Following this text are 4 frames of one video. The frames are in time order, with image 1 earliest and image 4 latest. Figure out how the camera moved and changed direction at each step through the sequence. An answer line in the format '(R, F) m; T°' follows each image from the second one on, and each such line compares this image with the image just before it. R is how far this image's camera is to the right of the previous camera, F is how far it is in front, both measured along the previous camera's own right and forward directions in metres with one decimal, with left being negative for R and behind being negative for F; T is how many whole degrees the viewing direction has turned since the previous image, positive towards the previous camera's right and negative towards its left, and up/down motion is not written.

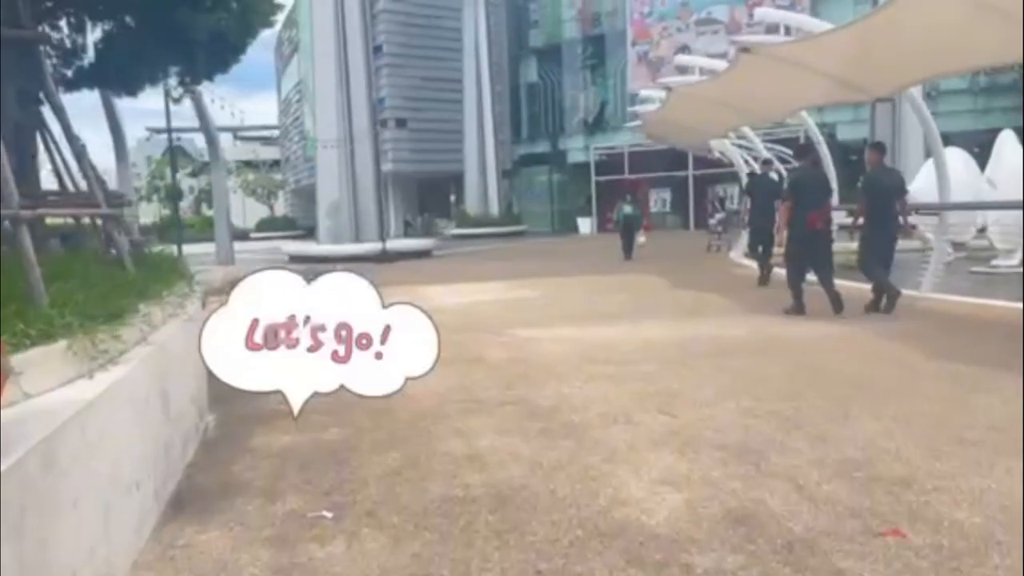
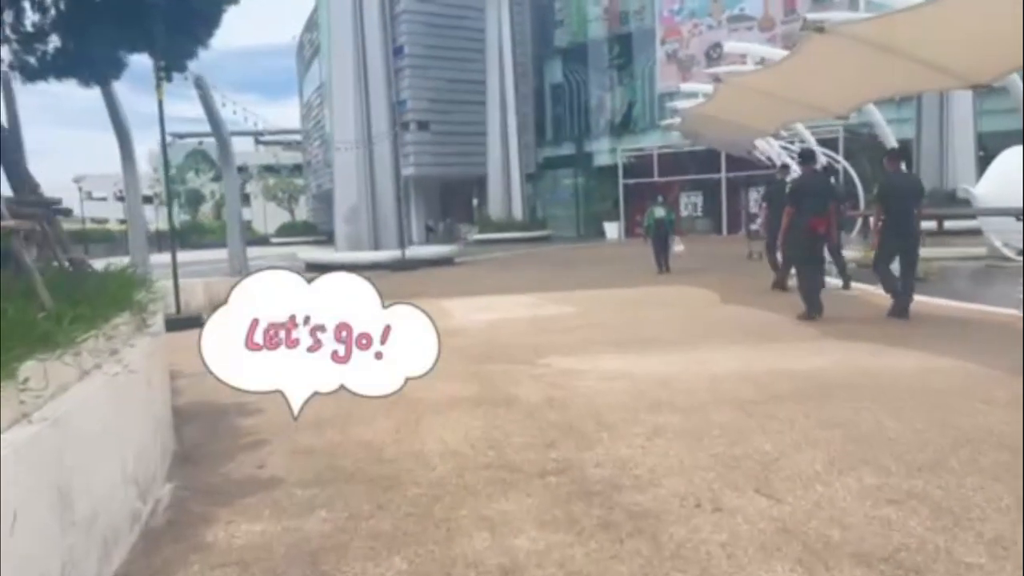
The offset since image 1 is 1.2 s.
(-0.1, +1.1) m; -2°
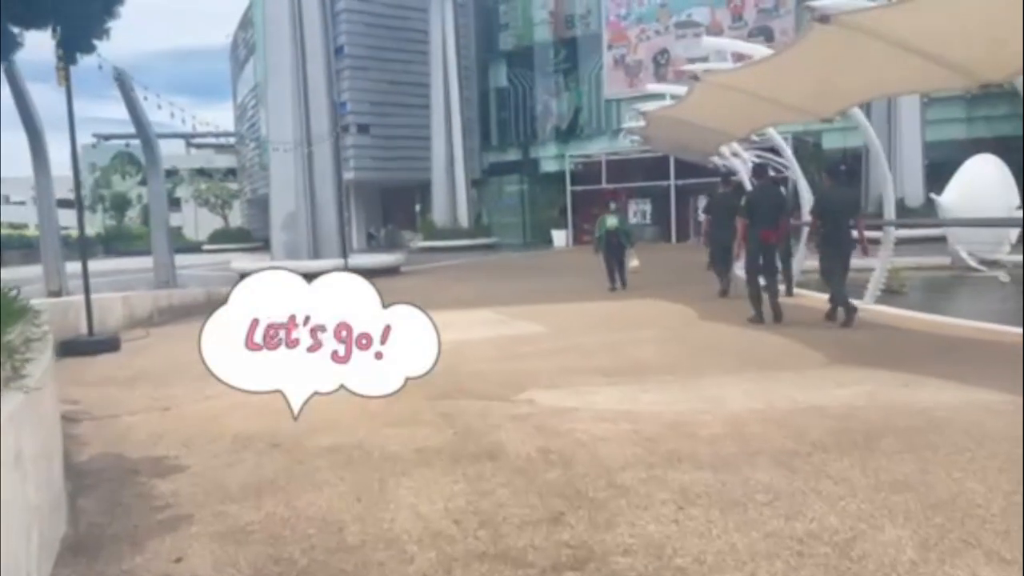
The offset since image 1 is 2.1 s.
(-0.2, +0.8) m; +4°
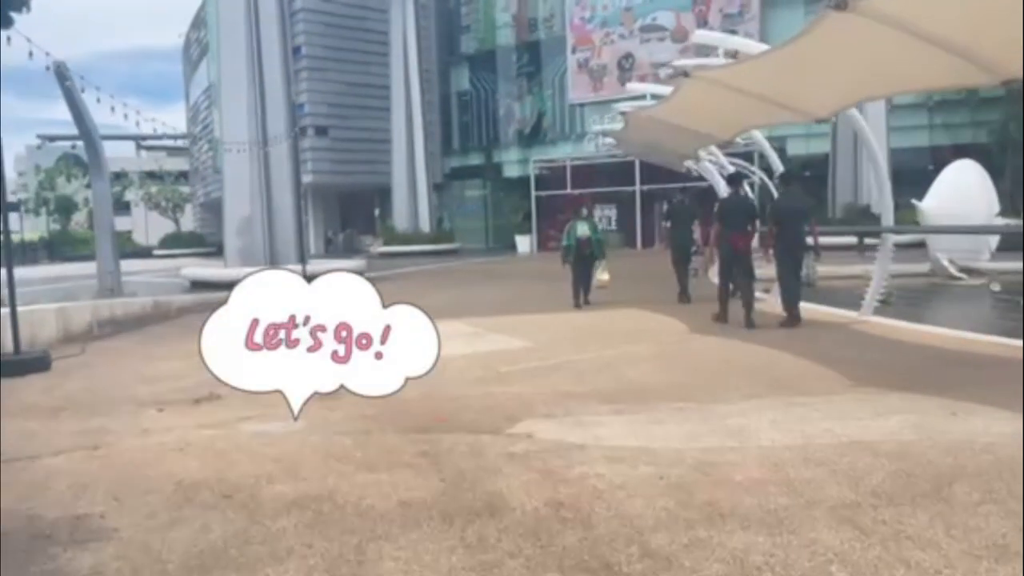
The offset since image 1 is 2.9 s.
(-0.2, +0.7) m; +3°
